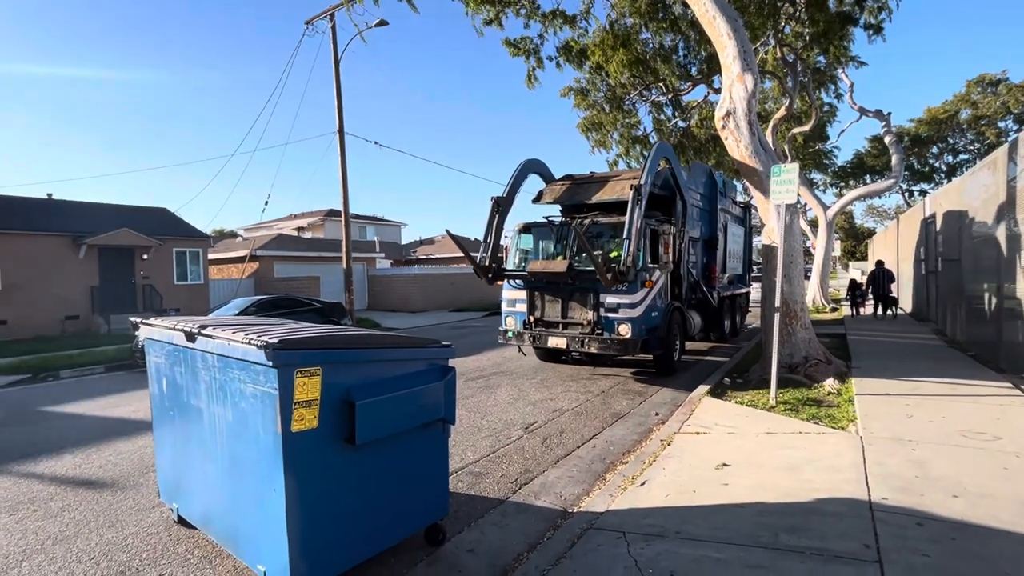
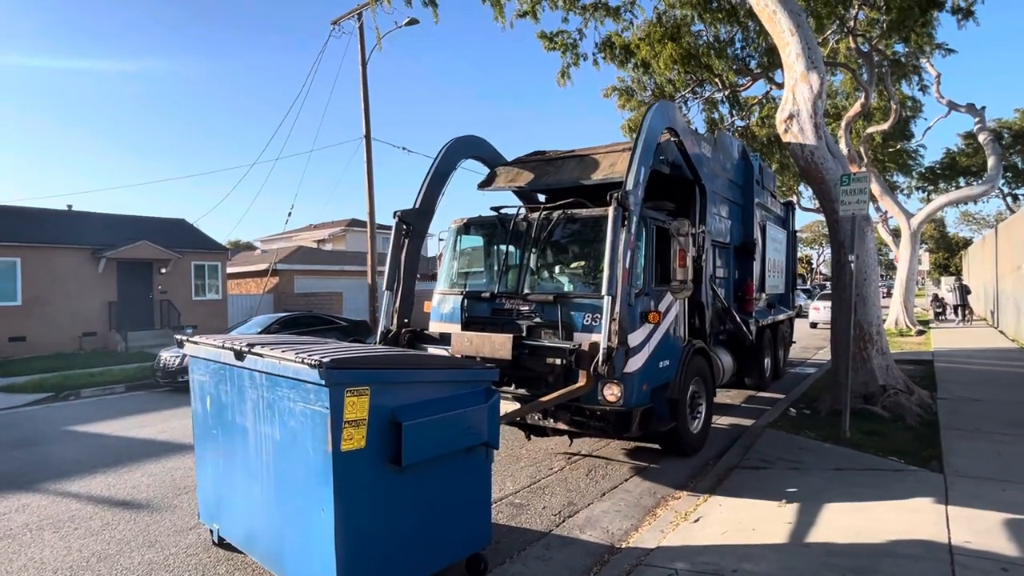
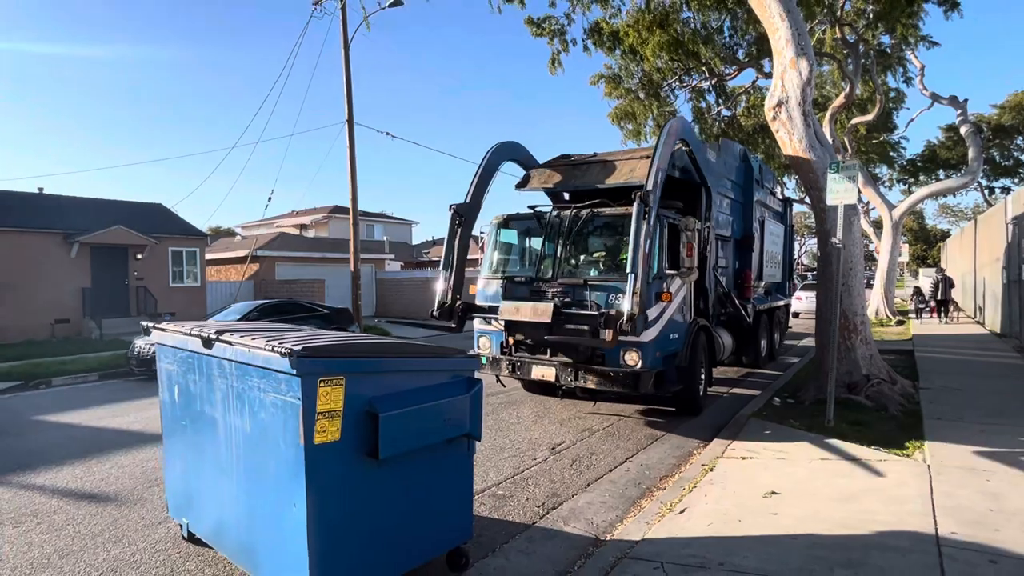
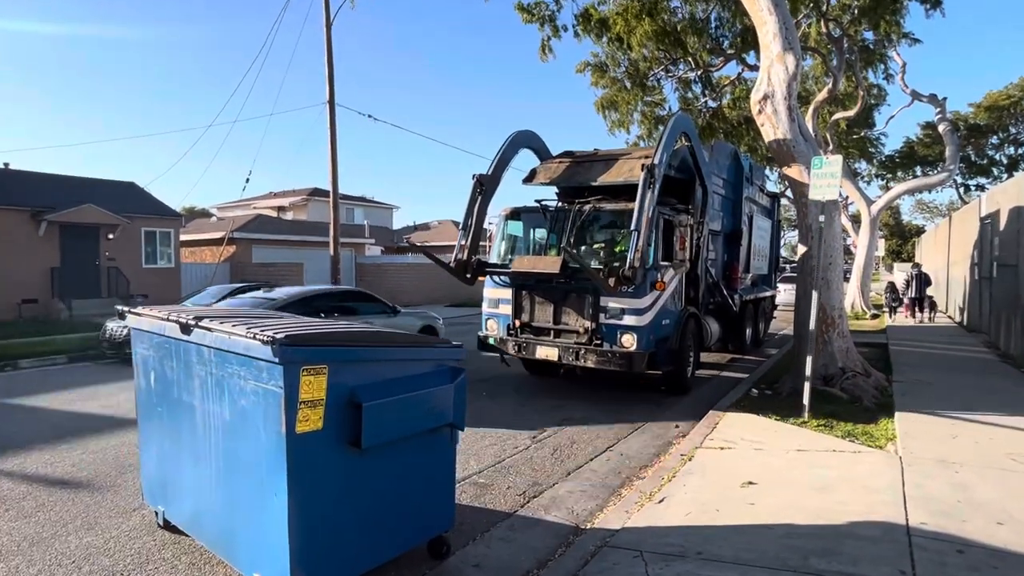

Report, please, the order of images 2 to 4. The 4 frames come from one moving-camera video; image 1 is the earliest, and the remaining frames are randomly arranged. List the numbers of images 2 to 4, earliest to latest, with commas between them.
4, 3, 2
